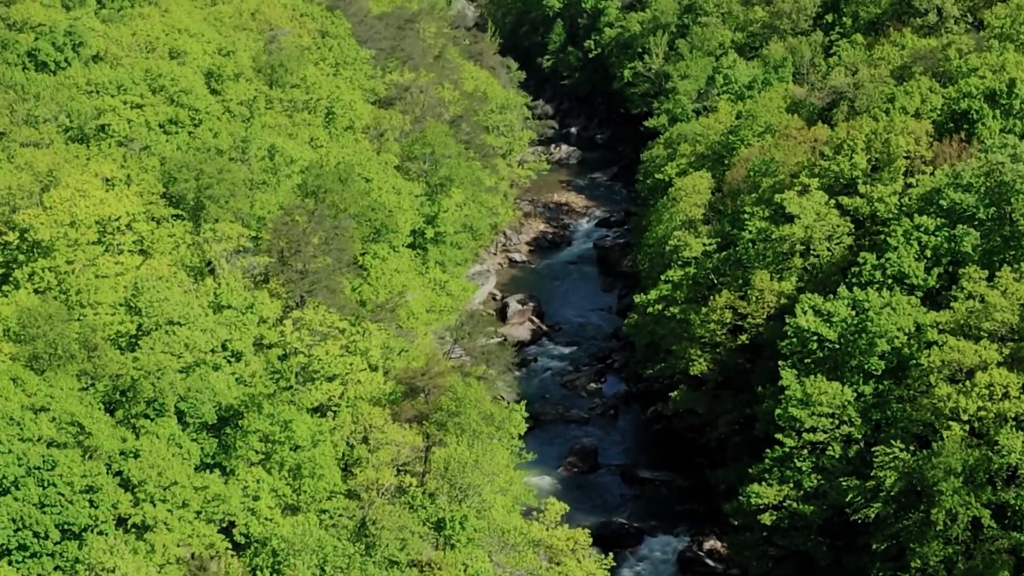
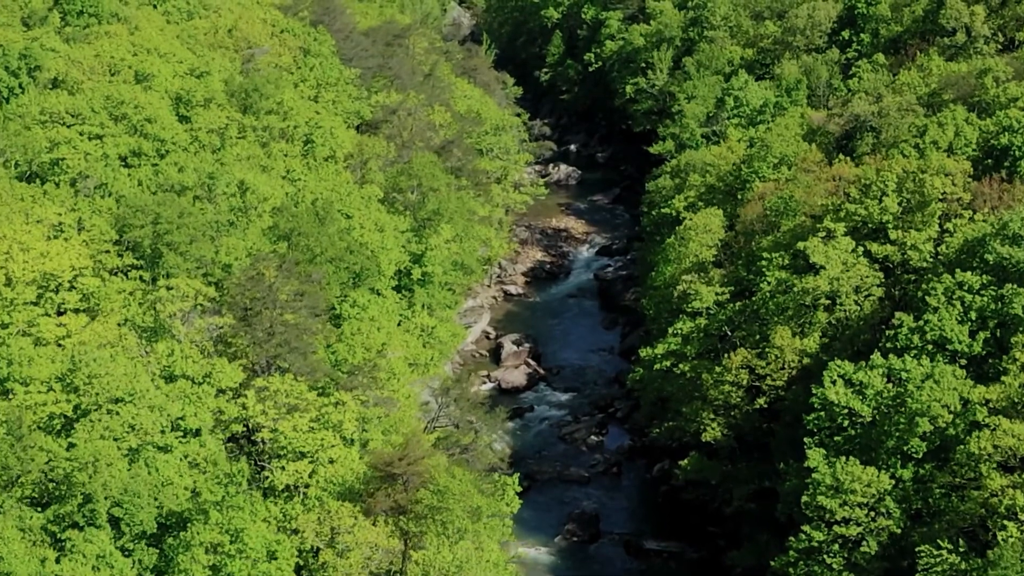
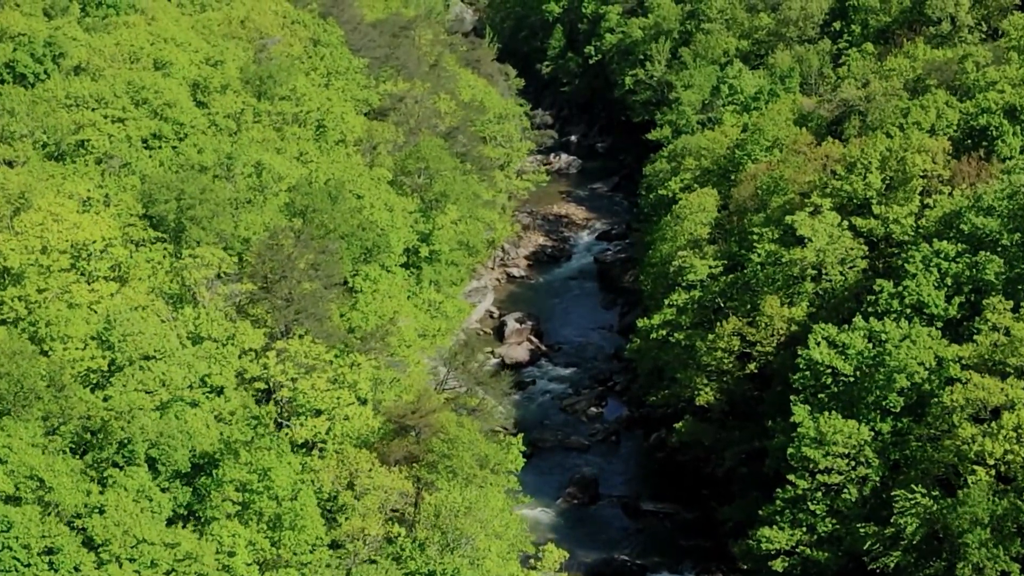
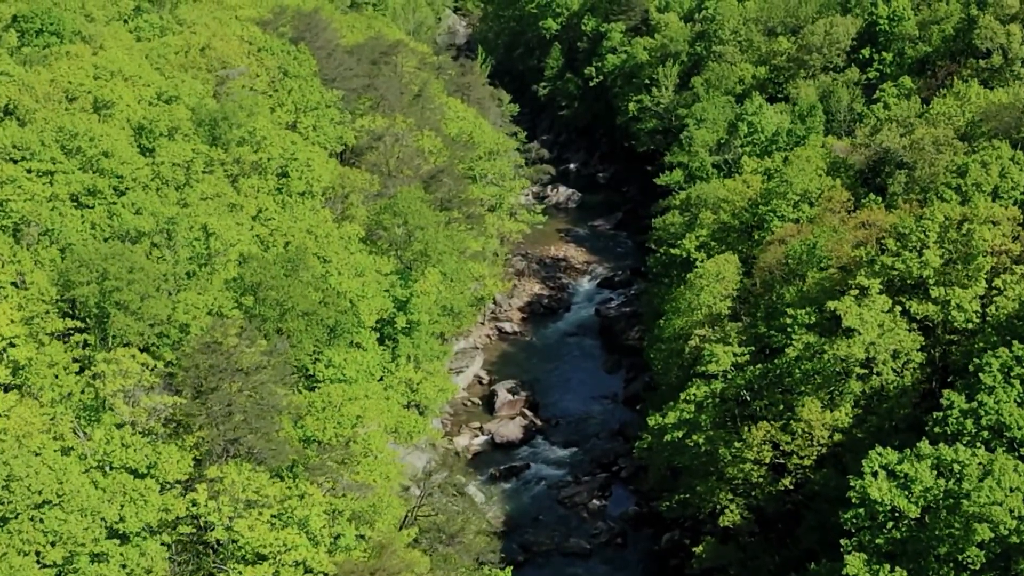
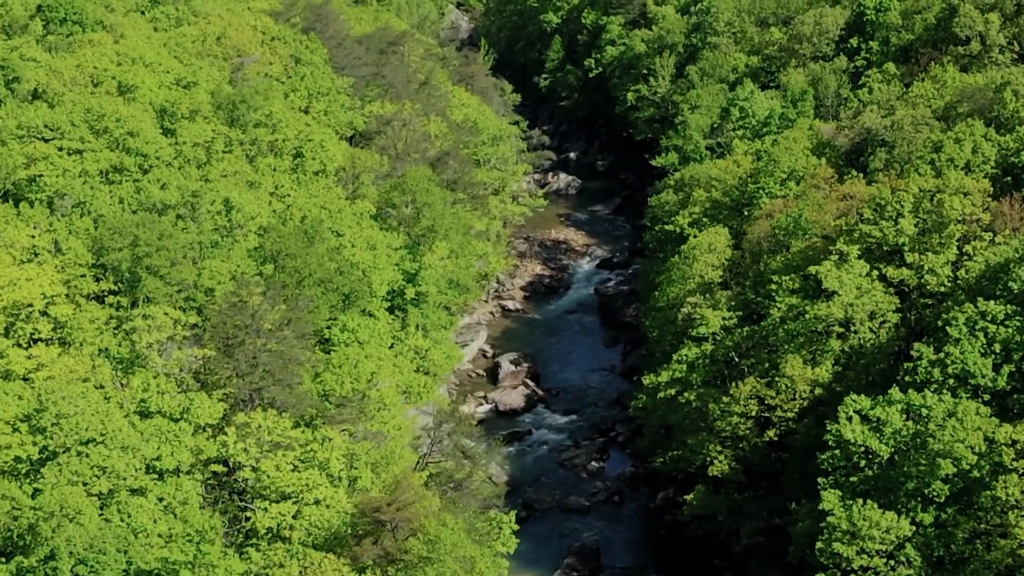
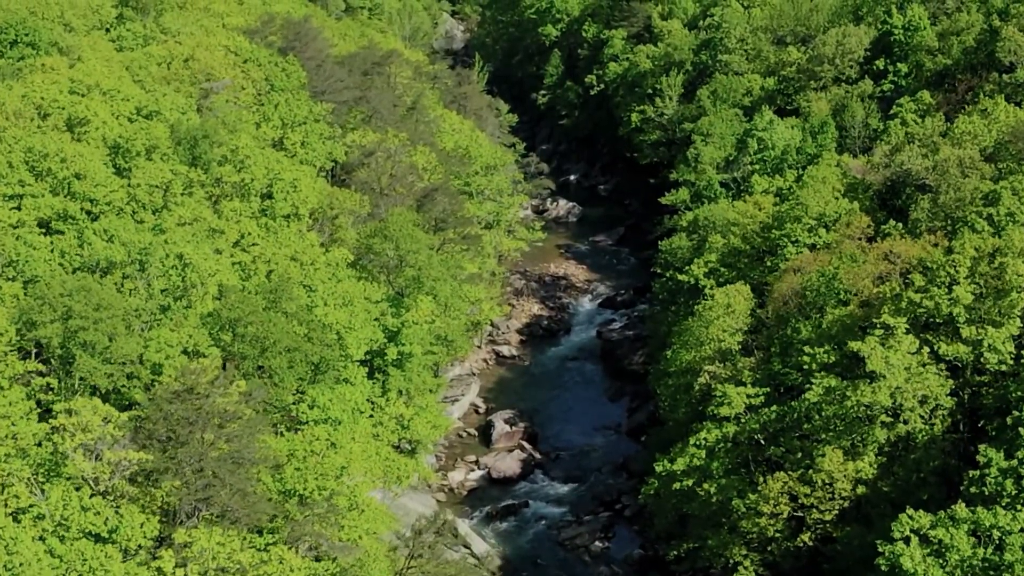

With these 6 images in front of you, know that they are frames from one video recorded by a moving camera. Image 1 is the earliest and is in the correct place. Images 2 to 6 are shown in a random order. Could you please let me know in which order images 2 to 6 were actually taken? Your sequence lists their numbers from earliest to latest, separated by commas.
3, 2, 5, 4, 6
